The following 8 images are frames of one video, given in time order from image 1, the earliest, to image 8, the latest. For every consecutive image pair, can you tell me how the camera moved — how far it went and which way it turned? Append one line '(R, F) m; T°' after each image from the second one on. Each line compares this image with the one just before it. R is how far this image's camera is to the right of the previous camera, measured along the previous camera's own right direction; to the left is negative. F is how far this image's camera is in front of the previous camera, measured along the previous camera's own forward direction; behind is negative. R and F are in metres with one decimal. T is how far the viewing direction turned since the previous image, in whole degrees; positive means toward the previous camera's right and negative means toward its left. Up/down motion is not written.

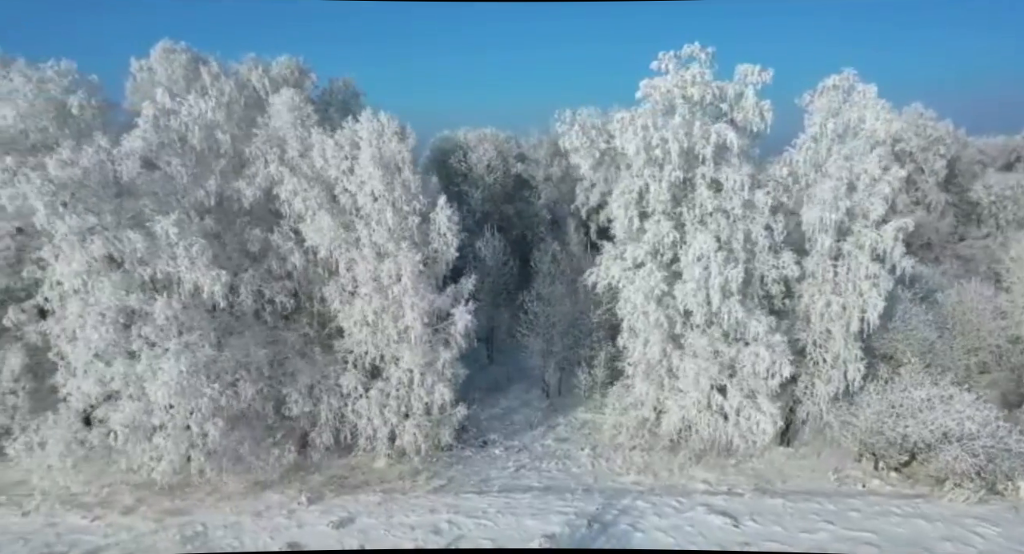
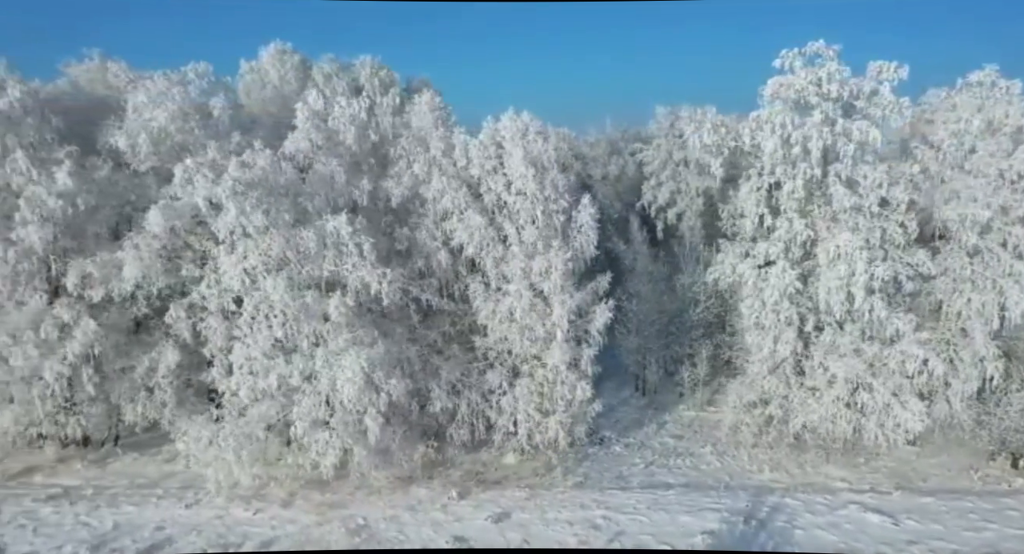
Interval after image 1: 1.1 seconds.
(-1.8, -0.1) m; -1°
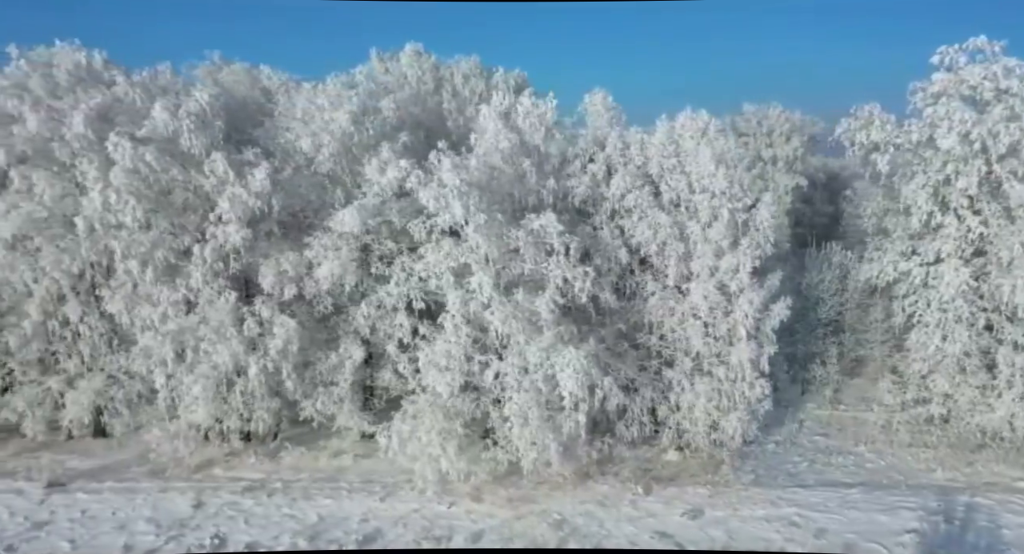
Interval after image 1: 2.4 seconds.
(-2.3, -0.1) m; -2°
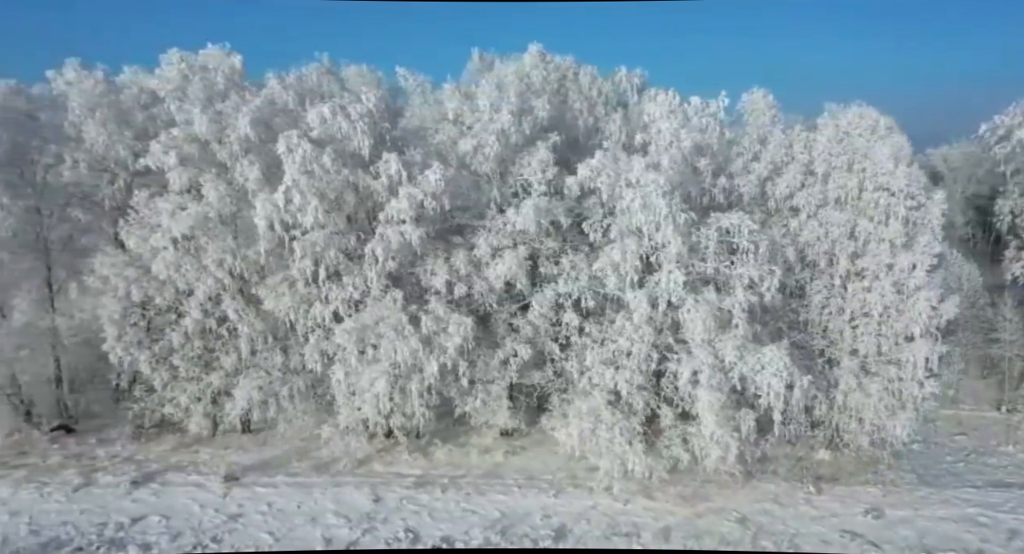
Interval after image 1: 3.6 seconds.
(-2.1, -0.1) m; -2°
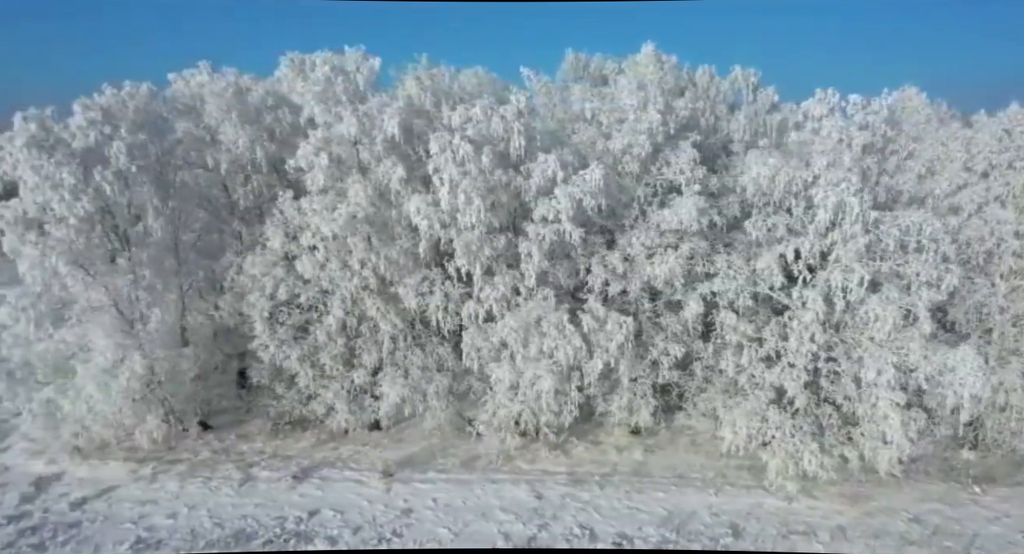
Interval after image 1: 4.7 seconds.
(-1.9, -0.1) m; -2°
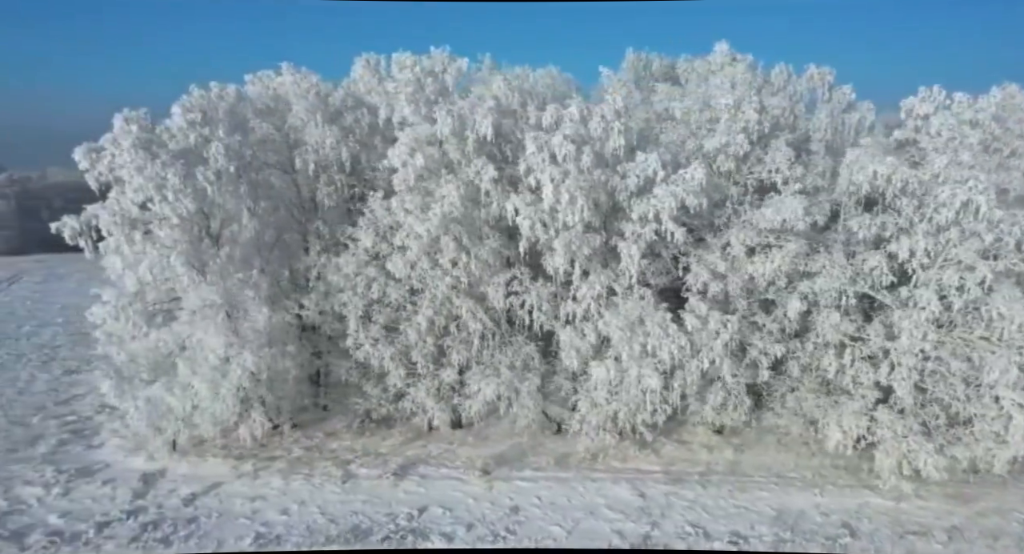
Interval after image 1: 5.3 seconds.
(-1.3, 0.0) m; -1°
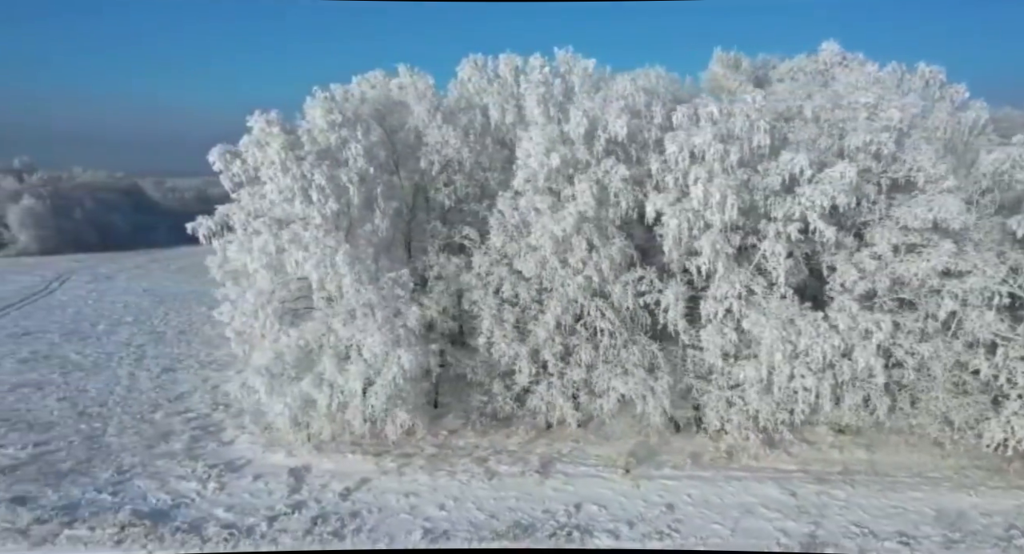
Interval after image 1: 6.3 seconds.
(-1.8, -0.1) m; -1°
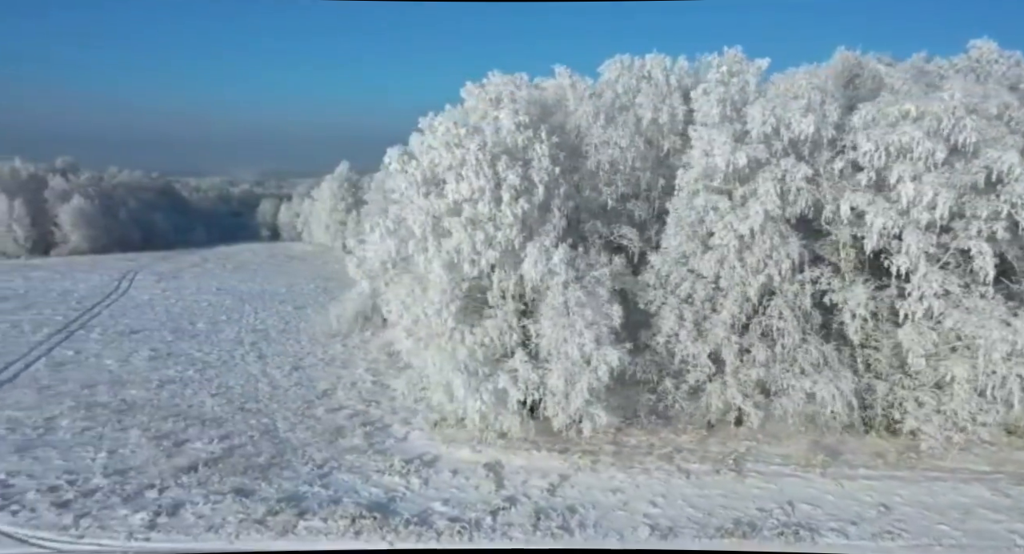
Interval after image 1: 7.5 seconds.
(-2.5, -0.1) m; -2°
